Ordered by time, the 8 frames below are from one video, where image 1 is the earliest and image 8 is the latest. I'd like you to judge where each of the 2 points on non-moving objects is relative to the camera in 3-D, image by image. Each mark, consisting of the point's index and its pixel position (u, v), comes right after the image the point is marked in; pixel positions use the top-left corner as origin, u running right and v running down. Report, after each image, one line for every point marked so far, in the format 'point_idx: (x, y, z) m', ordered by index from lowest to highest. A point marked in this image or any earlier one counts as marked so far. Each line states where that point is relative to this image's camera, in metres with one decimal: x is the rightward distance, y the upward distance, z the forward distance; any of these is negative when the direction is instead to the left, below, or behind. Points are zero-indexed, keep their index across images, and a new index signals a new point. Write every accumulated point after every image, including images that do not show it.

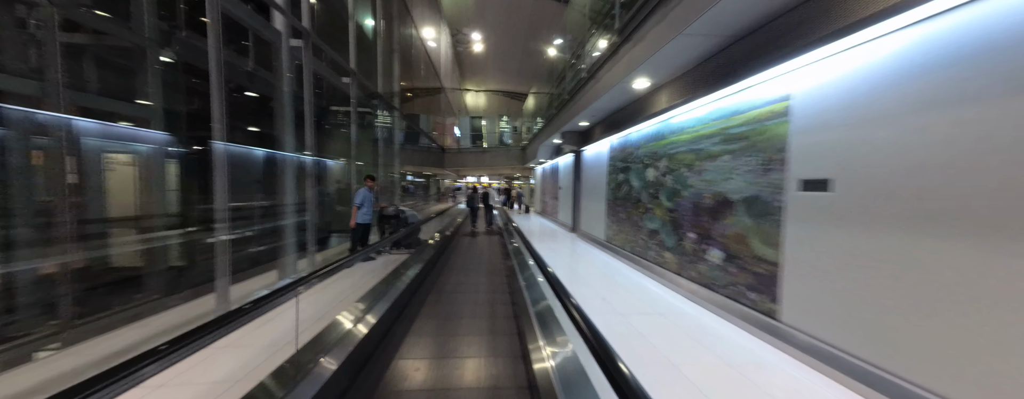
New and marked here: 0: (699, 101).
0: (+2.1, +1.1, +2.8) m
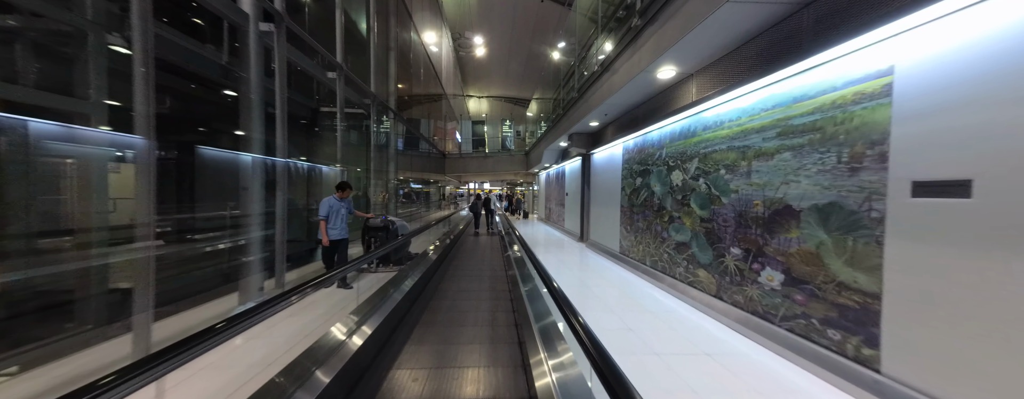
0: (+2.2, +1.0, +2.3) m
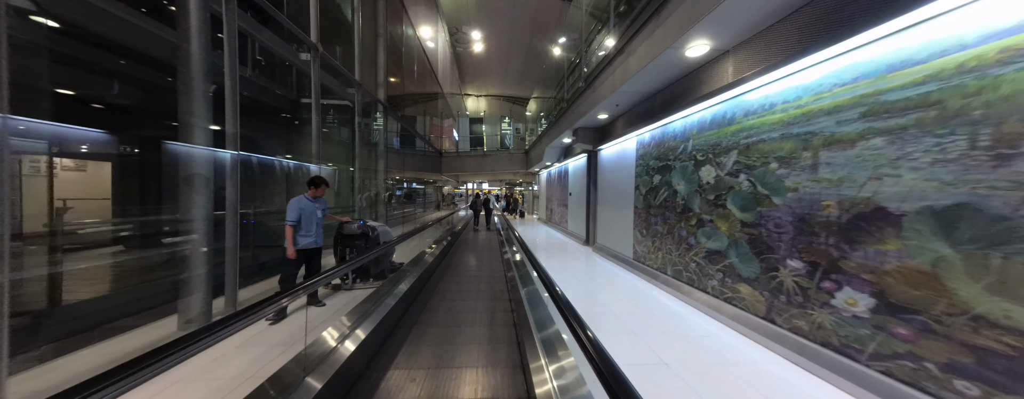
0: (+2.2, +1.0, +1.9) m
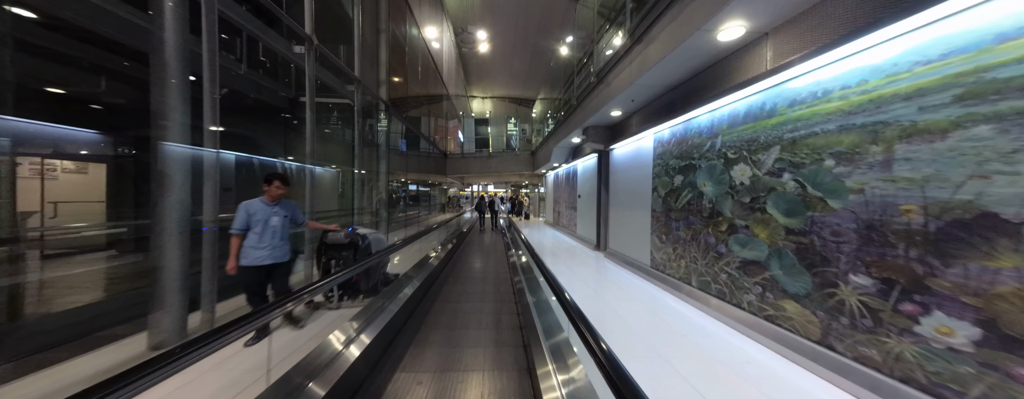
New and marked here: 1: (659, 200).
0: (+2.3, +1.0, +1.6) m
1: (+2.1, 0.0, +3.6) m
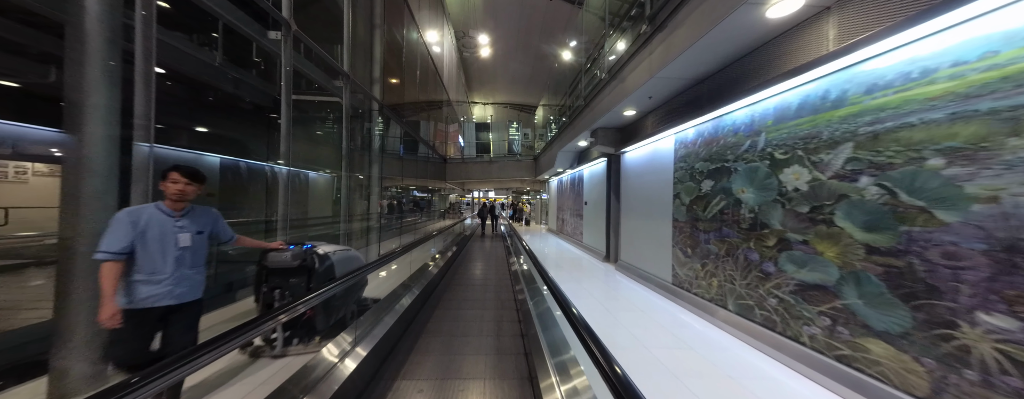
0: (+2.3, +1.0, +1.2) m
1: (+2.2, -0.1, +3.2) m
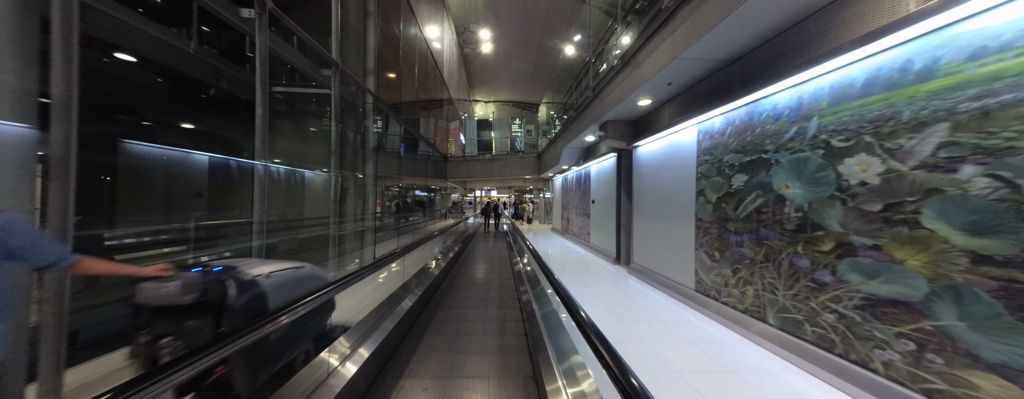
0: (+2.3, +1.0, +0.8) m
1: (+2.2, -0.1, +2.9) m
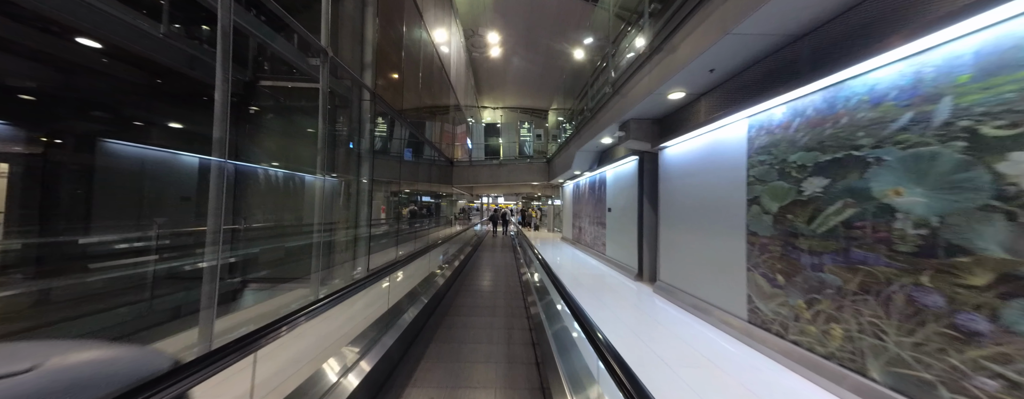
0: (+2.4, +0.9, +0.3) m
1: (+2.3, -0.2, +2.3) m
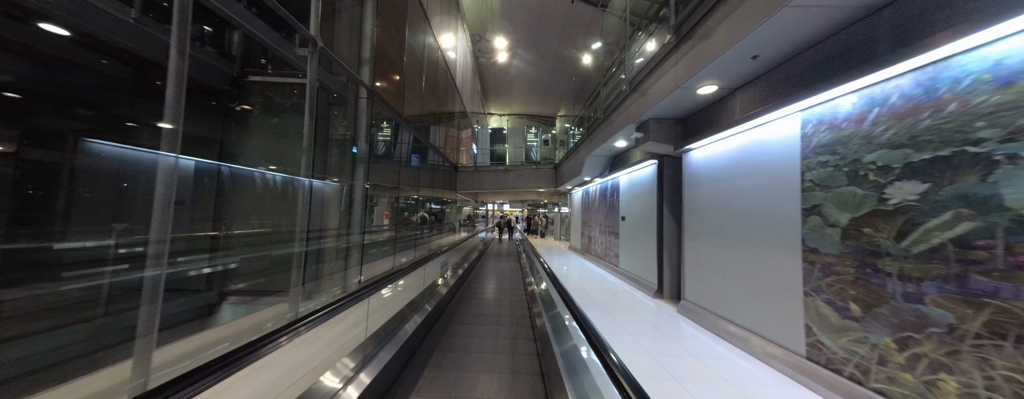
0: (+2.4, +0.9, -0.1) m
1: (+2.4, -0.2, +1.9) m
